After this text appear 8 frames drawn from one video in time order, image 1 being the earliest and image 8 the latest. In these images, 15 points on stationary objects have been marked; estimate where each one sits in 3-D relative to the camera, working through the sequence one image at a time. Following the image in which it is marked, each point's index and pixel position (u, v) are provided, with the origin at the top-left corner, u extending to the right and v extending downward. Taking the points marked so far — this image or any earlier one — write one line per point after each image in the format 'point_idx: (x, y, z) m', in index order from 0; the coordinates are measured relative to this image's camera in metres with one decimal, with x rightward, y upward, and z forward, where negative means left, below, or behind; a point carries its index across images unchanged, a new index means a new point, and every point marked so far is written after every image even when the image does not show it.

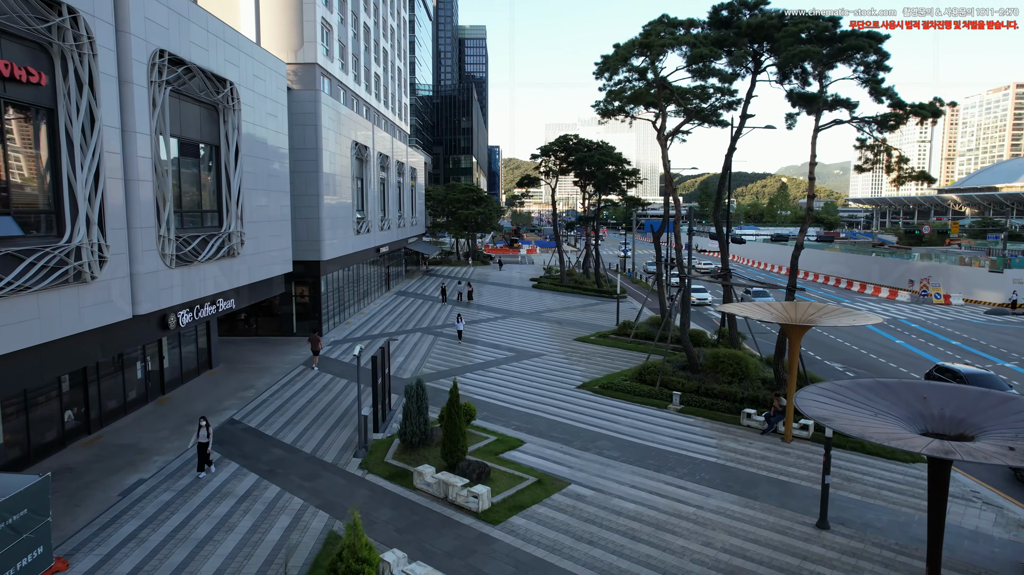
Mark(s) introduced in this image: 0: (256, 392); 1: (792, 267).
0: (-8.7, -3.5, +19.3) m
1: (+9.4, +0.7, +19.2) m
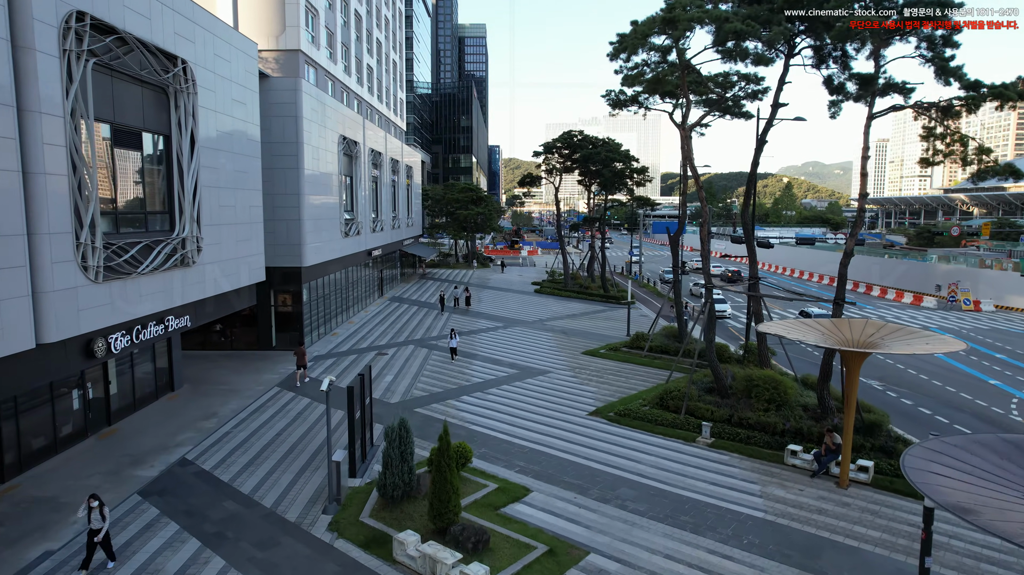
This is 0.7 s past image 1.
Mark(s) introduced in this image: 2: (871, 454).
0: (-8.6, -3.9, +16.7) m
1: (+9.5, +0.3, +16.6) m
2: (+9.1, -4.2, +14.5) m
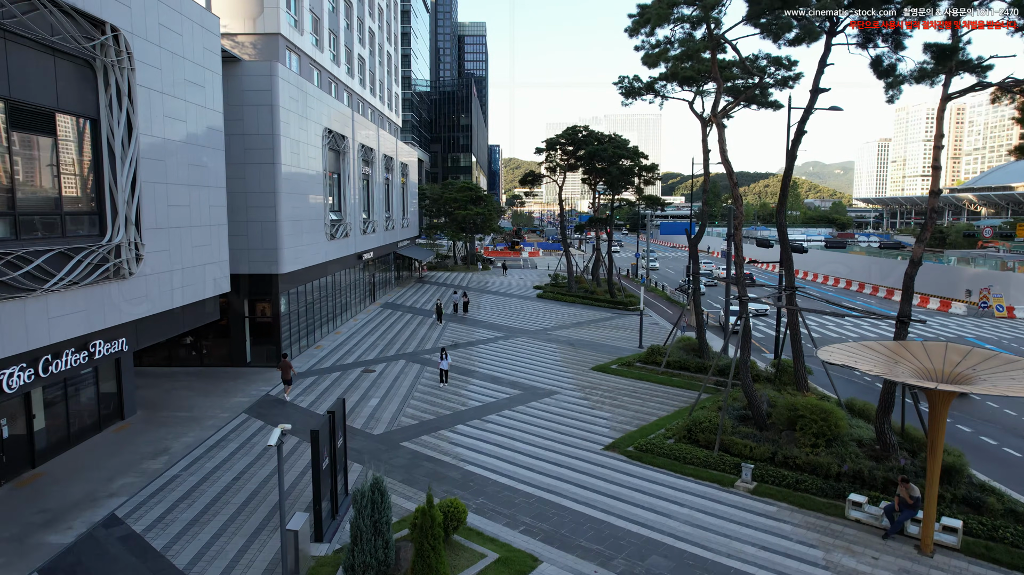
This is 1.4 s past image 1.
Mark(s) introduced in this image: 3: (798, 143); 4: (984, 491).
0: (-8.5, -4.3, +14.0) m
1: (+9.6, -0.1, +13.9) m
2: (+9.1, -4.6, +11.8) m
3: (+9.2, +4.6, +18.4) m
4: (+10.2, -4.4, +12.3) m
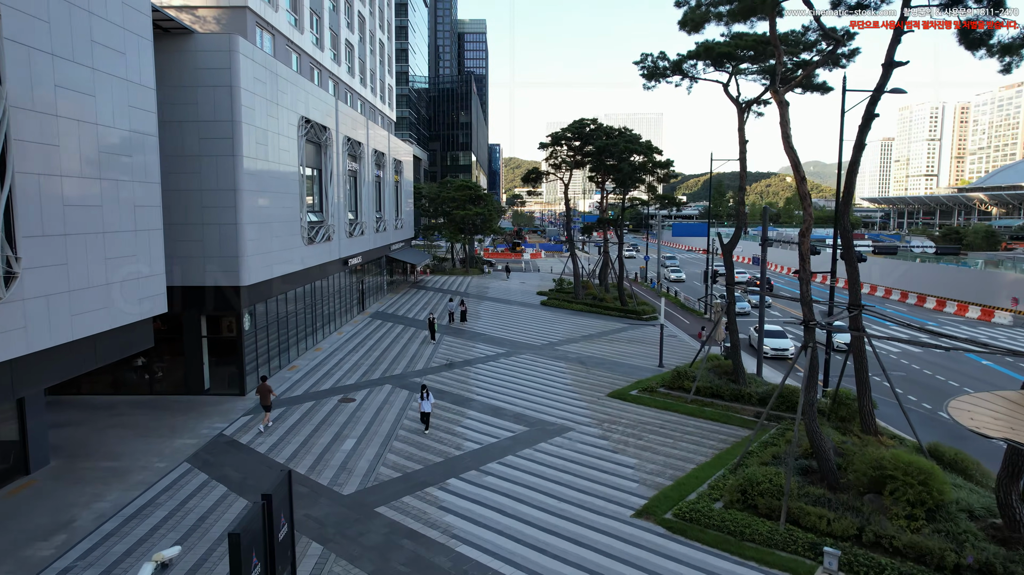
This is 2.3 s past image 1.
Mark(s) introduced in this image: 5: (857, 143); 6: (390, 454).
0: (-8.4, -4.8, +10.6) m
1: (+9.7, -0.5, +10.5) m
2: (+9.3, -5.0, +8.4) m
3: (+9.3, +4.2, +15.0) m
4: (+10.3, -4.9, +8.9) m
5: (+9.1, +3.8, +15.1) m
6: (-3.3, -4.5, +15.4) m
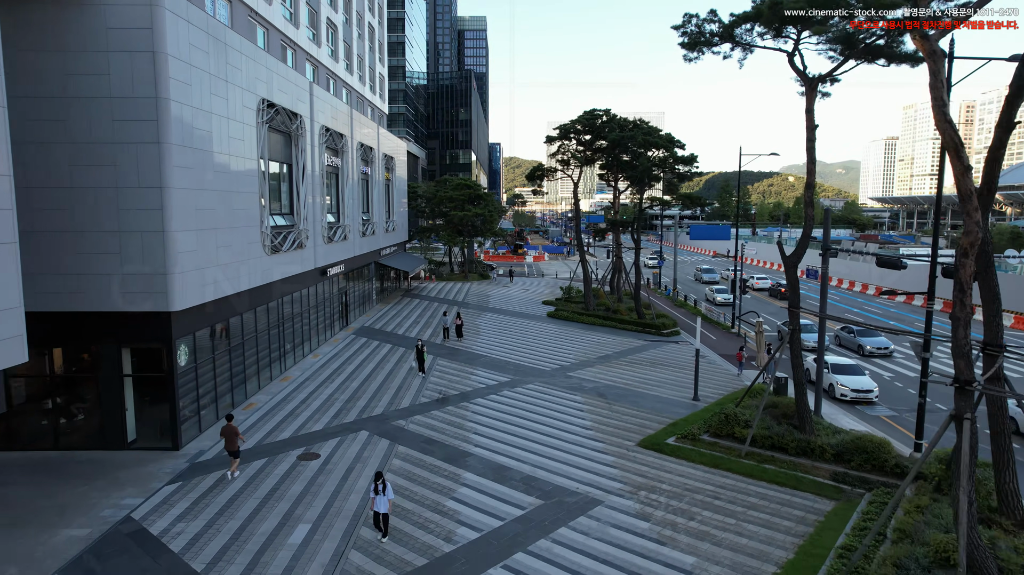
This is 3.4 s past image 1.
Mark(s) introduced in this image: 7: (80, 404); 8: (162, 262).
0: (-8.2, -5.4, +6.4) m
1: (+9.9, -1.2, +6.2) m
2: (+9.5, -5.7, +4.1) m
3: (+9.5, +3.5, +10.7) m
4: (+10.5, -5.5, +4.6) m
5: (+9.3, +3.2, +10.9) m
6: (-3.0, -5.1, +11.2) m
7: (-12.0, -3.2, +15.5) m
8: (-8.9, +0.6, +14.7) m
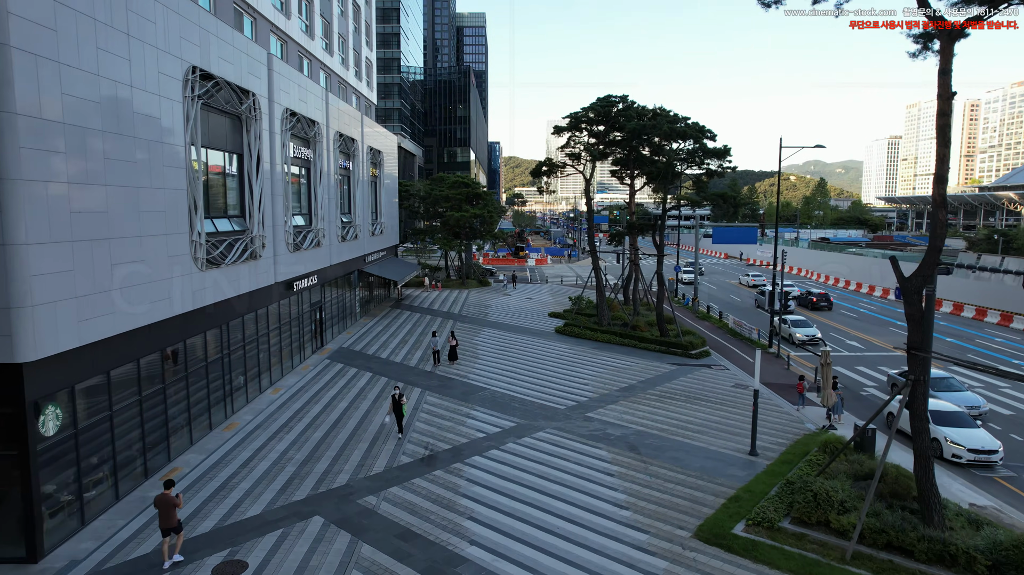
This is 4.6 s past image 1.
0: (-8.0, -6.1, +1.7) m
1: (+10.1, -1.9, +1.6) m
2: (+9.7, -6.4, -0.5) m
3: (+9.8, +2.8, +6.0) m
4: (+10.7, -6.2, 0.0) m
5: (+9.5, +2.5, +6.2) m
6: (-2.8, -5.8, +6.5) m
7: (-11.8, -3.9, +10.8) m
8: (-8.7, -0.1, +10.0) m
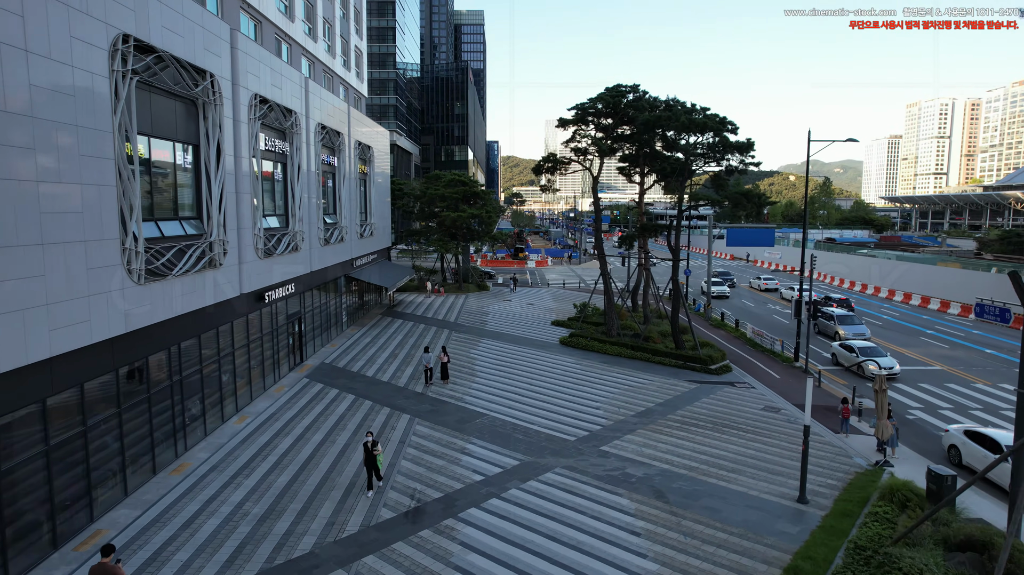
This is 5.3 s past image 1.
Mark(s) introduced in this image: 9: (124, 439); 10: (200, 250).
0: (-7.8, -6.5, -1.1) m
1: (+10.3, -2.3, -1.2) m
2: (+9.8, -6.8, -3.3) m
3: (+9.9, +2.4, +3.3) m
4: (+10.8, -6.6, -2.8) m
5: (+9.7, +2.1, +3.5) m
6: (-2.7, -6.2, +3.7) m
7: (-11.7, -4.3, +8.0) m
8: (-8.6, -0.4, +7.2) m
9: (-9.1, -3.5, +13.5) m
10: (-8.6, +1.0, +15.9) m
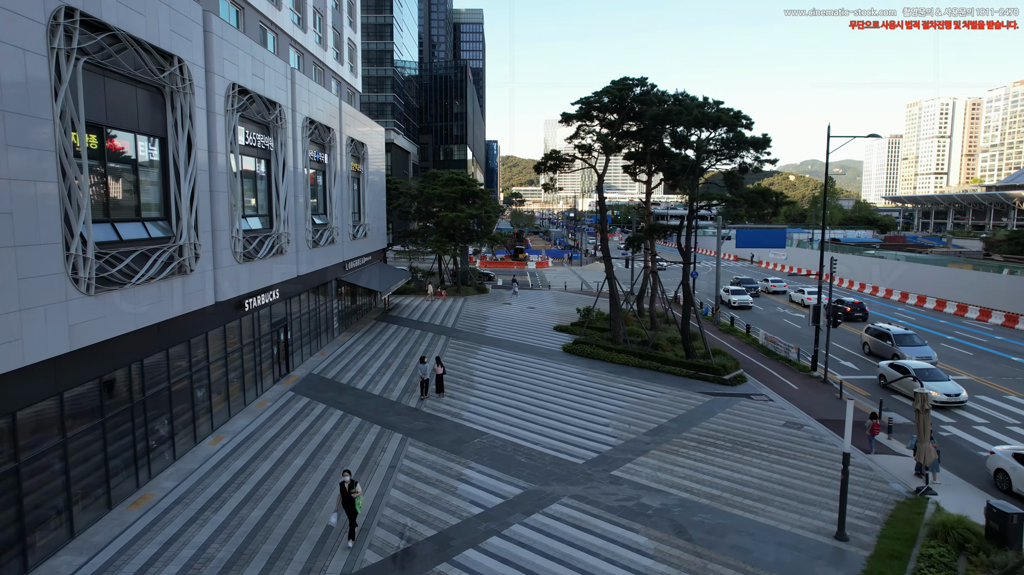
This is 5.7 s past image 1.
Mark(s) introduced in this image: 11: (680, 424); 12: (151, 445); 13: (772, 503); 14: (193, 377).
0: (-7.8, -6.7, -2.7) m
1: (+10.3, -2.5, -2.8) m
2: (+9.9, -7.0, -4.9) m
3: (+9.9, +2.2, +1.7) m
4: (+10.9, -6.8, -4.4) m
5: (+9.7, +1.9, +1.9) m
6: (-2.7, -6.4, +2.1) m
7: (-11.6, -4.5, +6.4) m
8: (-8.5, -0.7, +5.6) m
9: (-9.0, -3.7, +11.9) m
10: (-8.5, +0.8, +14.3) m
11: (+5.7, -4.4, +19.4) m
12: (-9.1, -3.9, +14.5) m
13: (+6.4, -5.2, +14.1) m
14: (-9.1, -2.5, +16.3) m
